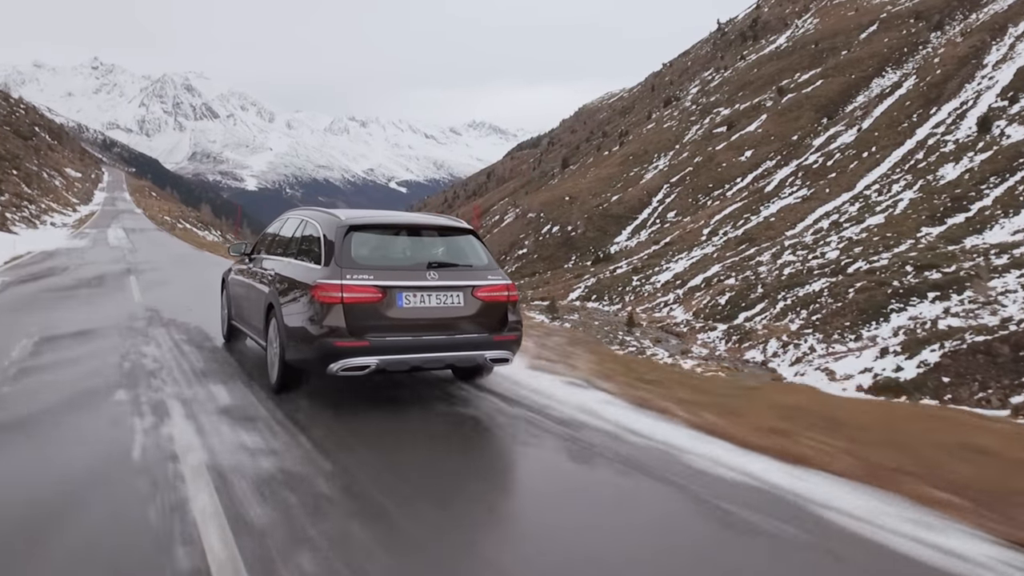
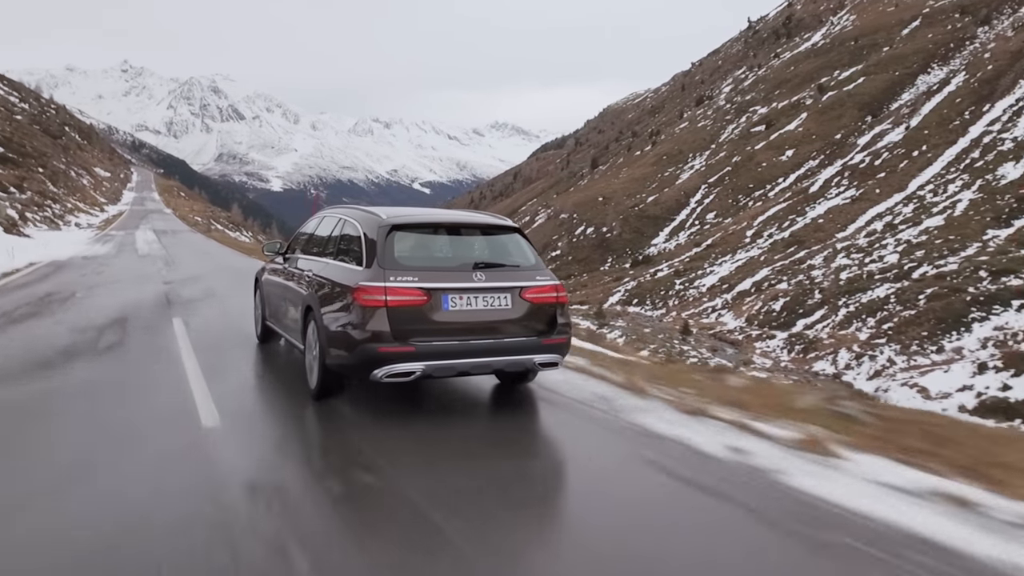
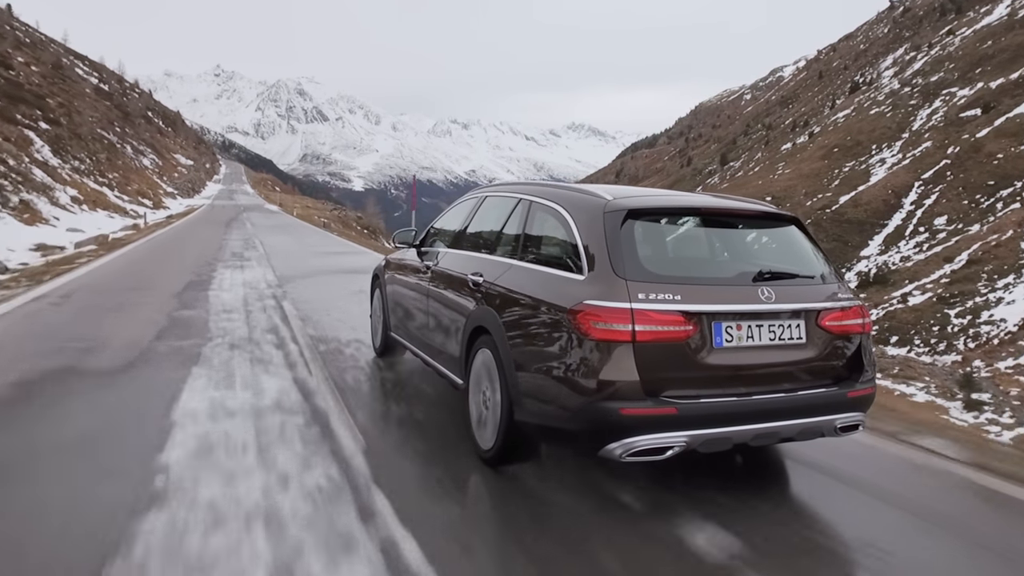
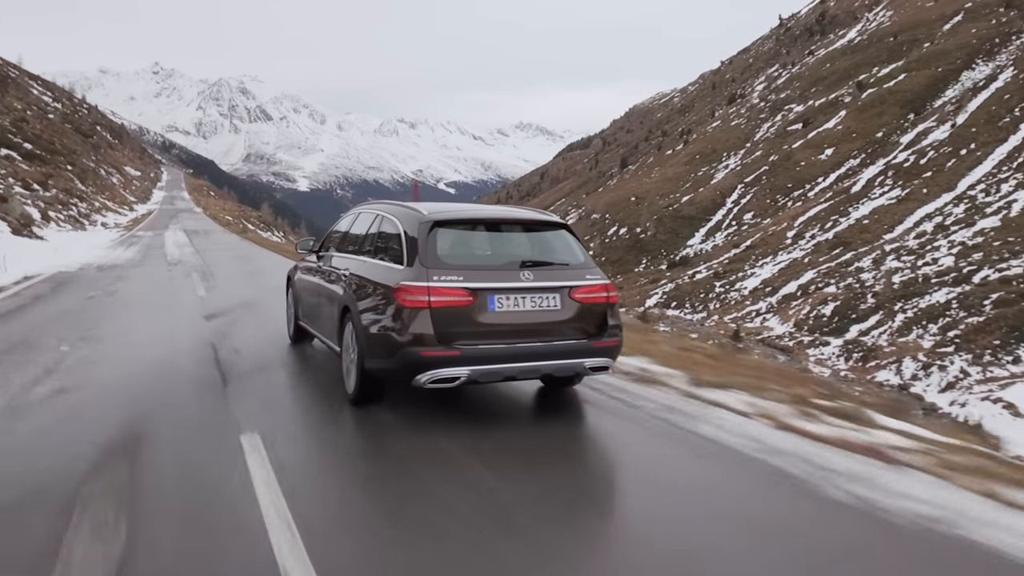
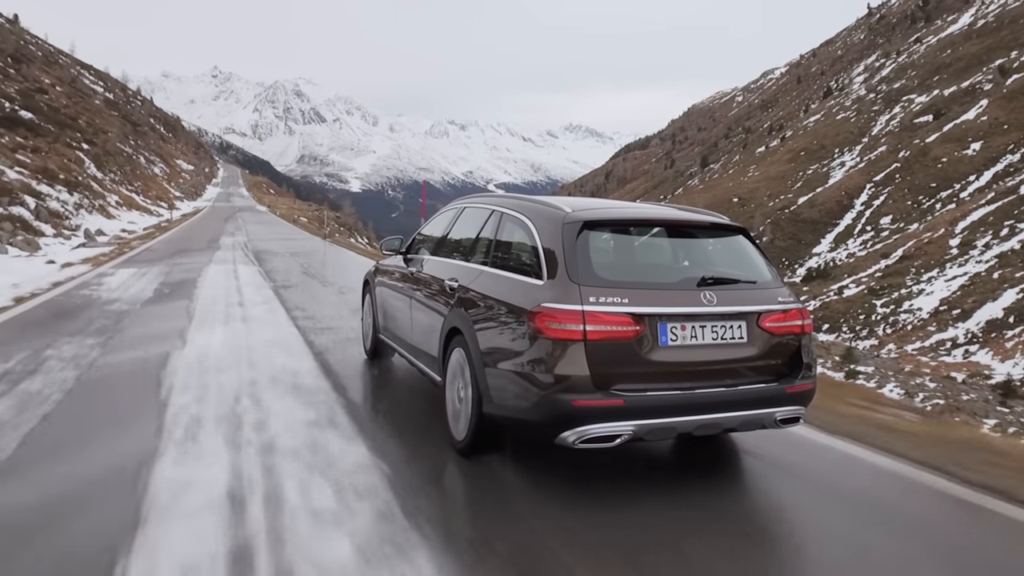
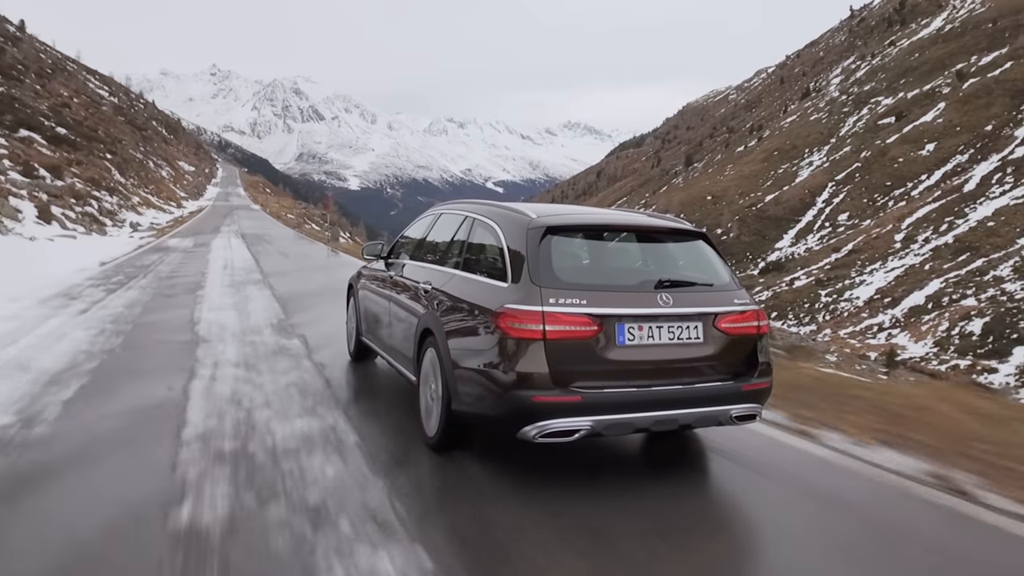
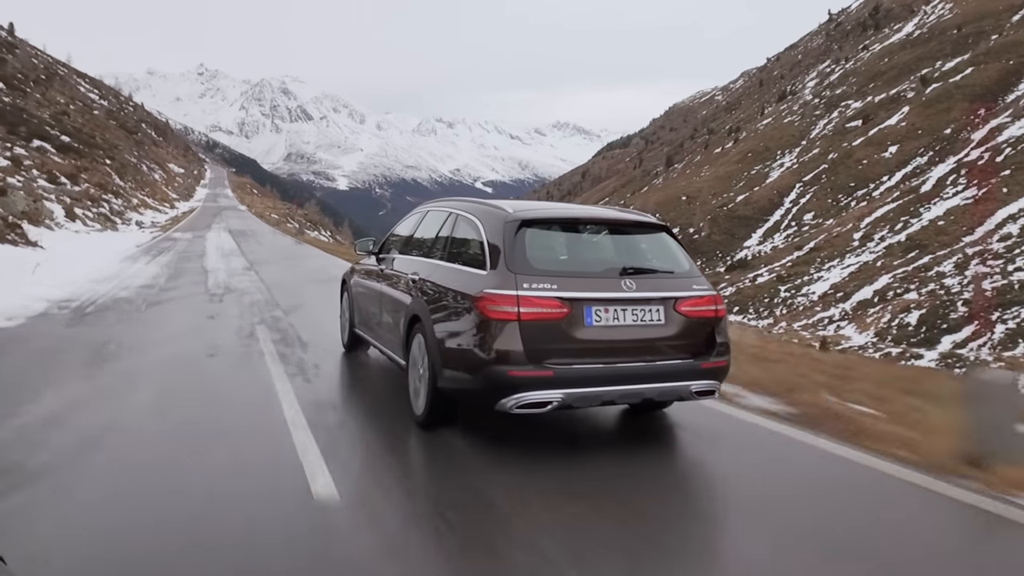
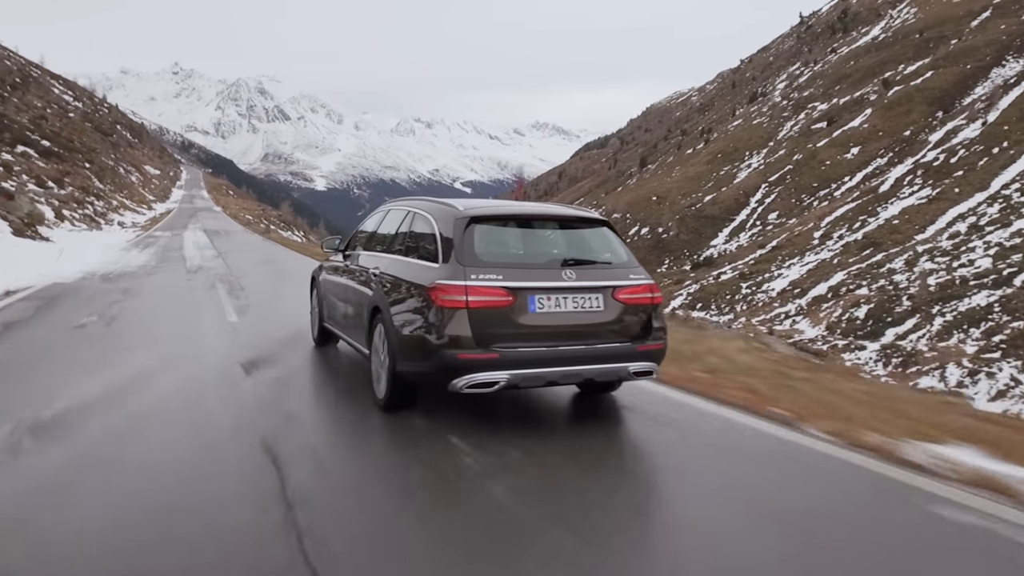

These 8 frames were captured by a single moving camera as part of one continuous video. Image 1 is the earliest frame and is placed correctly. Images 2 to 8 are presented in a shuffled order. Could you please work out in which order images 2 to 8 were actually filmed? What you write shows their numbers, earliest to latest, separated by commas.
2, 4, 8, 7, 6, 5, 3
